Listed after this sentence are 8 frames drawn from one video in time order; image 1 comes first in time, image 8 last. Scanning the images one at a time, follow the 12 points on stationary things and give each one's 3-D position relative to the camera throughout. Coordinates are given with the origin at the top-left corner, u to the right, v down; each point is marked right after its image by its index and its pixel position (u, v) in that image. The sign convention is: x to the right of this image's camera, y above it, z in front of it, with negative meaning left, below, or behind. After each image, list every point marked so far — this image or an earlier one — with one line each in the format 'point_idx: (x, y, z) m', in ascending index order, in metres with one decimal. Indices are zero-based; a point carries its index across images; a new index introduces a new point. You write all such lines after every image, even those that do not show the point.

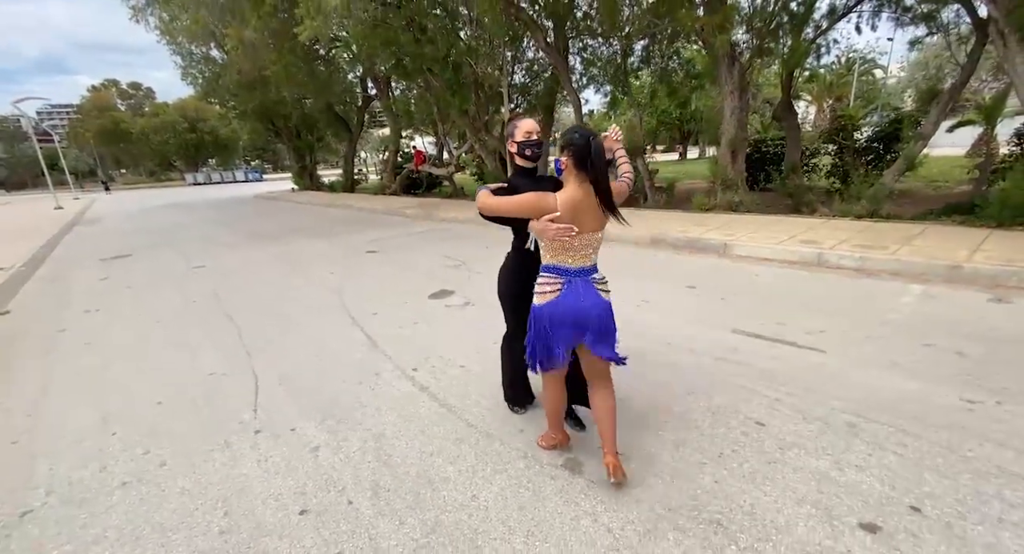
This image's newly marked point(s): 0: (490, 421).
0: (-0.2, -1.0, +3.3) m
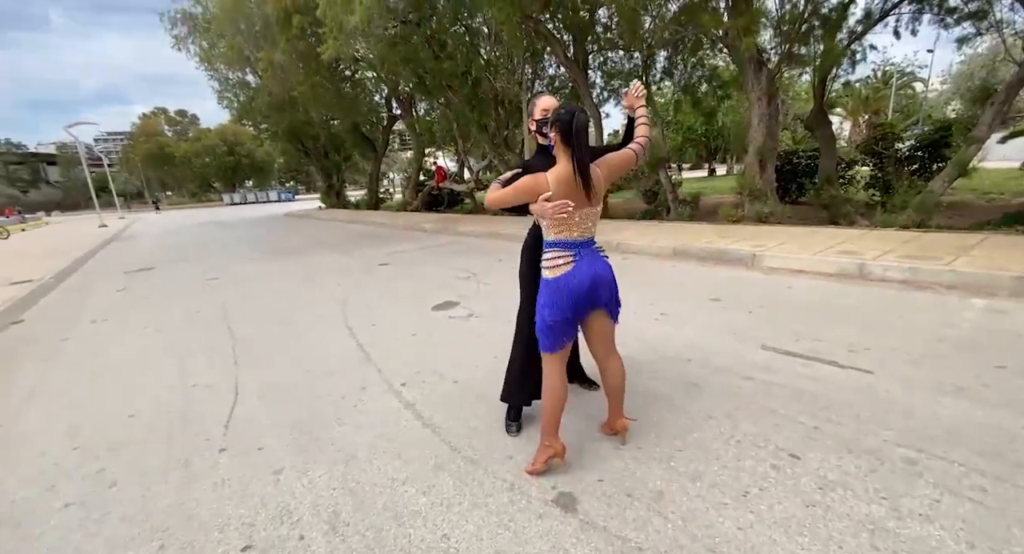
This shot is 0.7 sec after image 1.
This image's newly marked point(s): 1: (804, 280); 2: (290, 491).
0: (-0.2, -1.1, +2.9) m
1: (+3.7, 0.0, +5.9) m
2: (-1.2, -1.2, +2.6) m
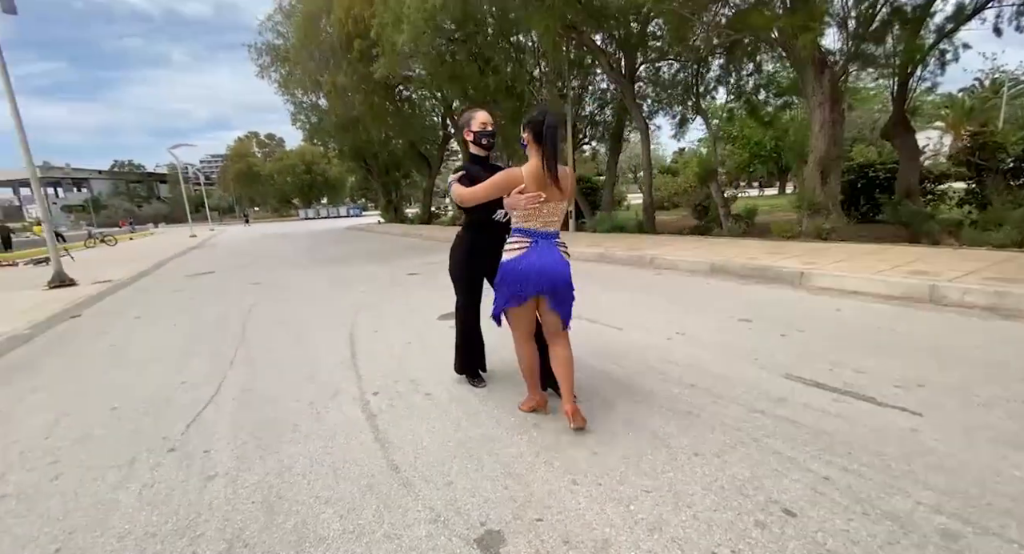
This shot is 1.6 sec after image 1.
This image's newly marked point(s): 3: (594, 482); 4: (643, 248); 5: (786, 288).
0: (-0.5, -1.1, +2.6) m
1: (+3.8, -0.3, +5.1) m
2: (-1.5, -1.1, +2.4) m
3: (+0.4, -1.0, +2.3) m
4: (+2.5, +0.5, +9.0) m
5: (+3.5, -0.1, +6.0) m
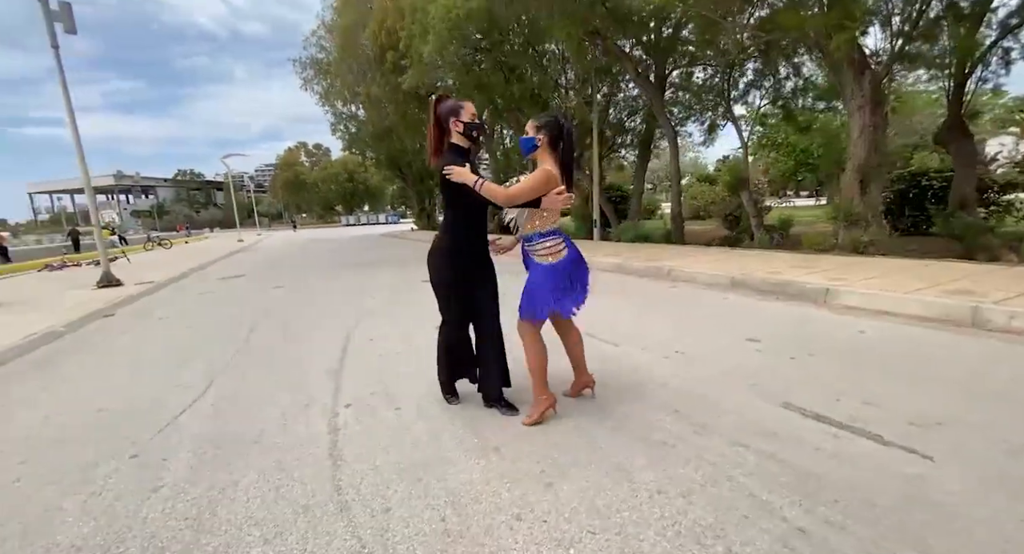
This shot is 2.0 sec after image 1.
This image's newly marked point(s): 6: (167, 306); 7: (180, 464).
0: (-0.8, -1.1, +2.5) m
1: (+3.7, -0.5, +4.7) m
2: (-1.8, -1.2, +2.3) m
3: (+0.1, -1.1, +2.1) m
4: (+2.8, +0.3, +8.7) m
5: (+3.5, -0.3, +5.5) m
6: (-6.9, -0.6, +9.3) m
7: (-2.0, -1.1, +2.8) m
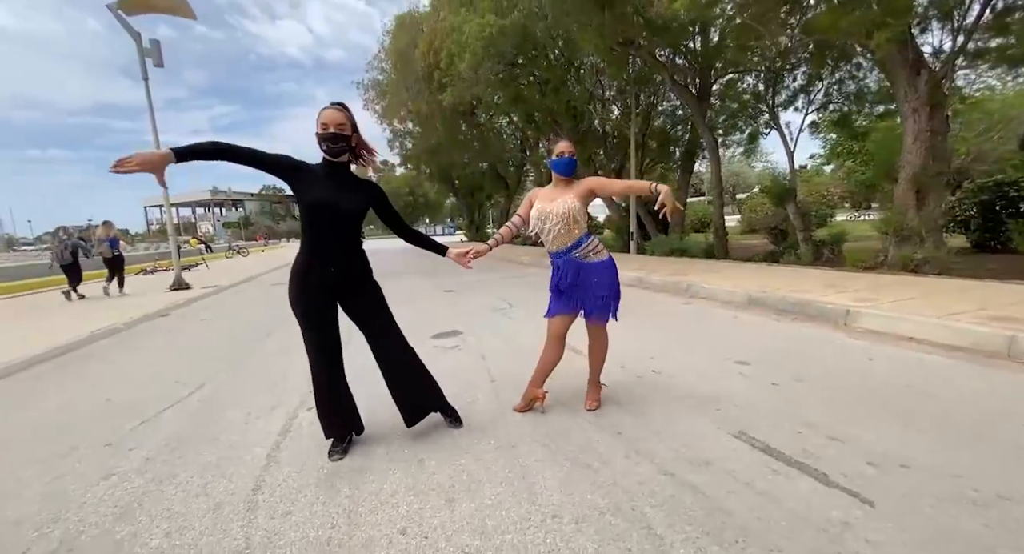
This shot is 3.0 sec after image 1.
0: (-1.3, -1.2, +2.6) m
1: (+3.5, -0.6, +4.2) m
2: (-2.3, -1.2, +2.6) m
3: (-0.4, -1.2, +2.1) m
4: (+3.1, 0.0, +8.3) m
5: (+3.4, -0.6, +5.0) m
6: (-6.5, -0.7, +10.1) m
7: (-2.4, -1.2, +3.1) m
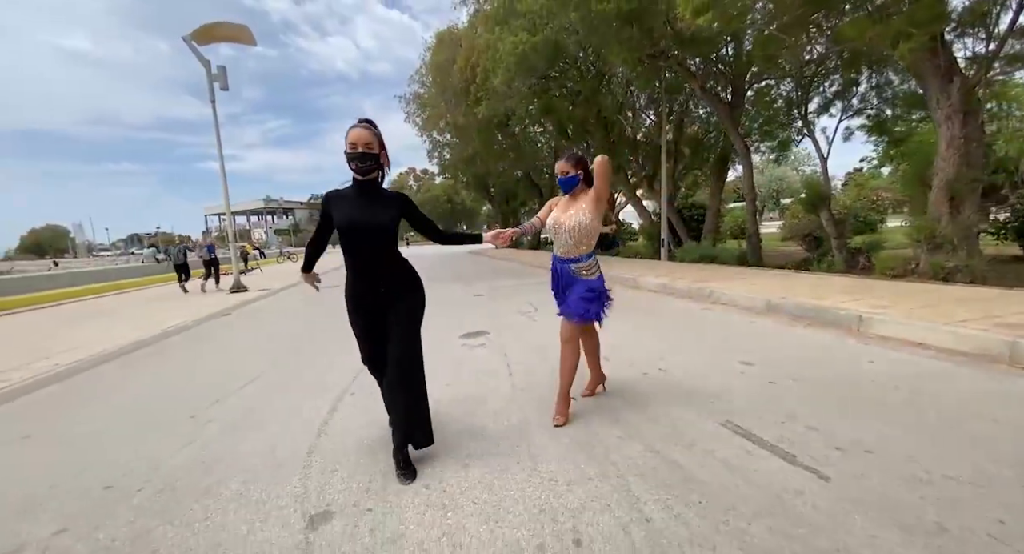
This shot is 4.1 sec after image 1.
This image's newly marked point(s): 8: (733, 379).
0: (-1.2, -1.2, +3.1) m
1: (+3.7, -0.7, +4.3) m
2: (-2.3, -1.2, +3.2) m
3: (-0.4, -1.2, +2.6) m
4: (+3.6, -0.1, +8.5) m
5: (+3.7, -0.6, +5.2) m
6: (-5.8, -0.8, +11.0) m
7: (-2.3, -1.2, +3.7) m
8: (+2.0, -0.9, +4.1) m
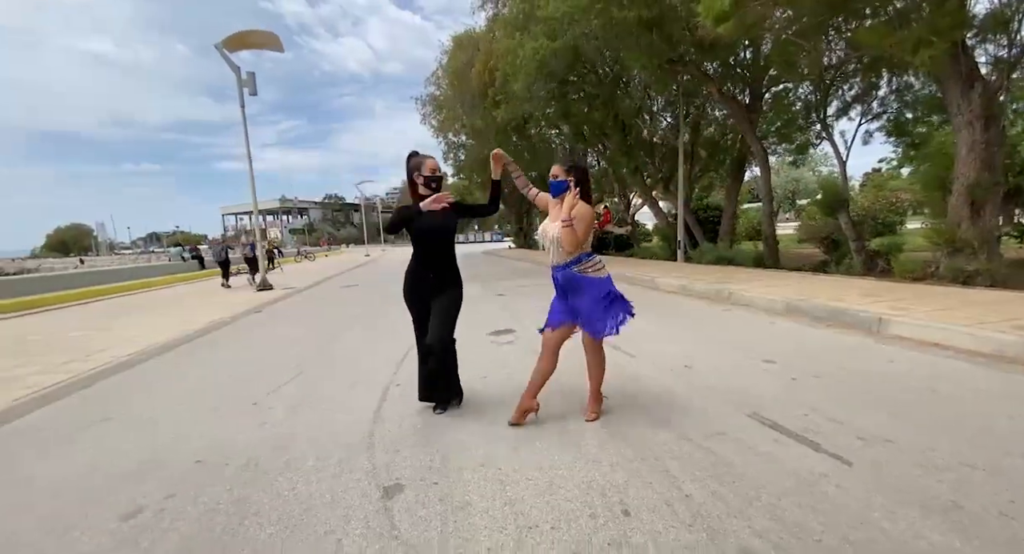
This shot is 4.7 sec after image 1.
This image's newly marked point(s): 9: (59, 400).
0: (-0.9, -1.2, +3.4) m
1: (+4.0, -0.7, +4.5) m
2: (-2.0, -1.2, +3.5) m
3: (-0.1, -1.2, +2.9) m
4: (+4.0, -0.1, +8.6) m
5: (+4.0, -0.7, +5.4) m
6: (-5.3, -0.7, +11.4) m
7: (-2.0, -1.2, +4.0) m
8: (+2.3, -0.9, +4.3) m
9: (-4.7, -1.3, +4.9) m
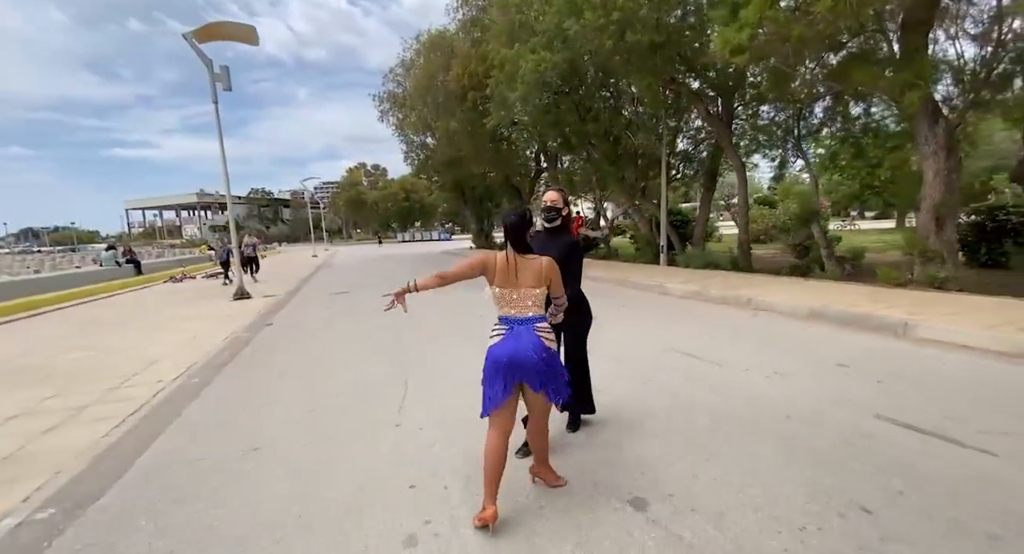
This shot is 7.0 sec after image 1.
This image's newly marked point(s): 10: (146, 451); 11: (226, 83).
0: (+0.5, -1.4, +3.6) m
1: (+5.2, -0.9, +5.4) m
2: (-0.6, -1.4, +3.6) m
3: (+1.4, -1.4, +3.2) m
4: (+4.6, -0.3, +9.5) m
5: (+5.1, -0.8, +6.3) m
6: (-5.0, -1.0, +10.9) m
7: (-0.7, -1.4, +4.1) m
8: (+3.5, -1.1, +4.9) m
9: (-3.4, -1.5, +4.5) m
10: (-3.3, -1.6, +4.2) m
11: (-8.3, +5.7, +13.6) m
